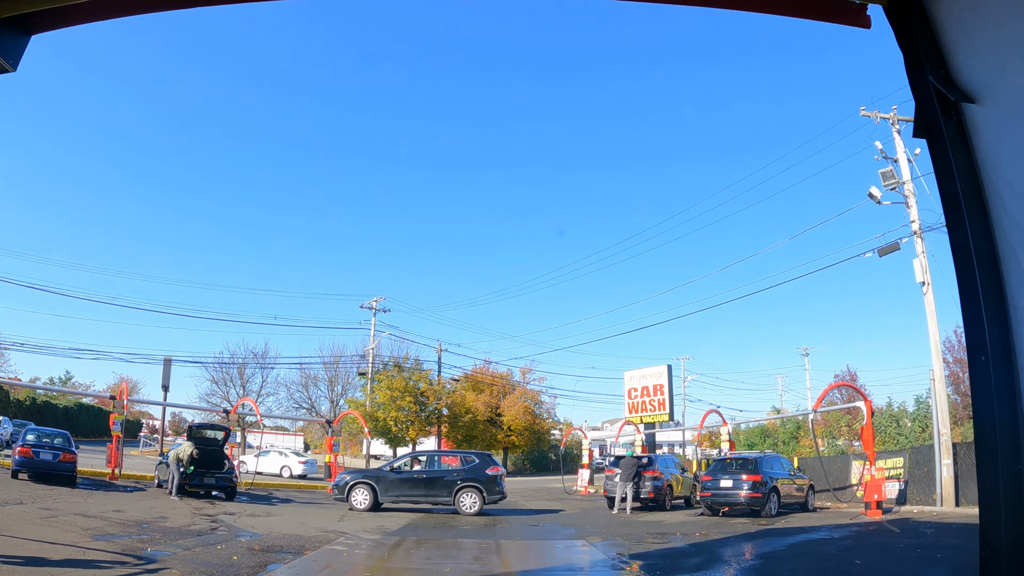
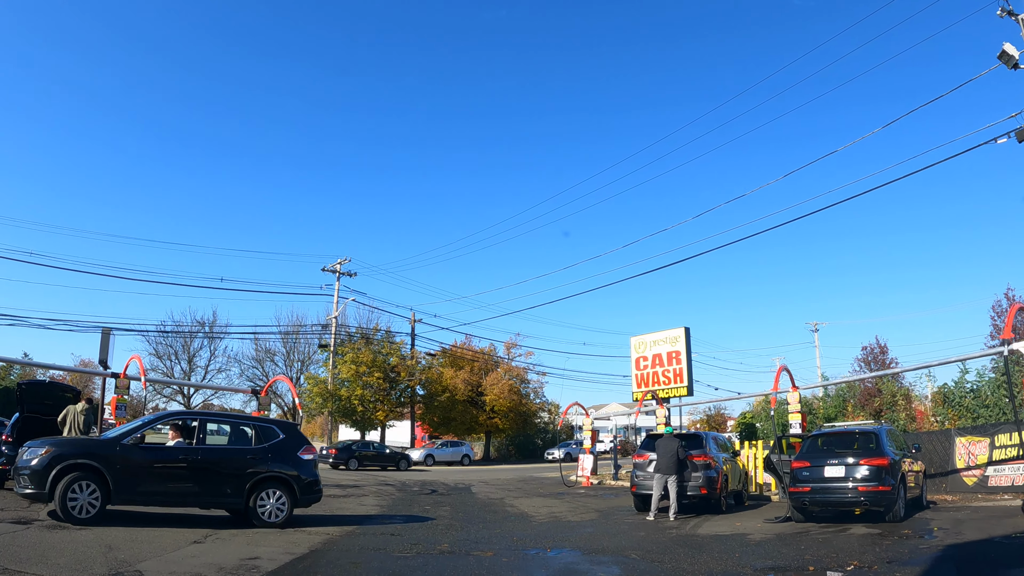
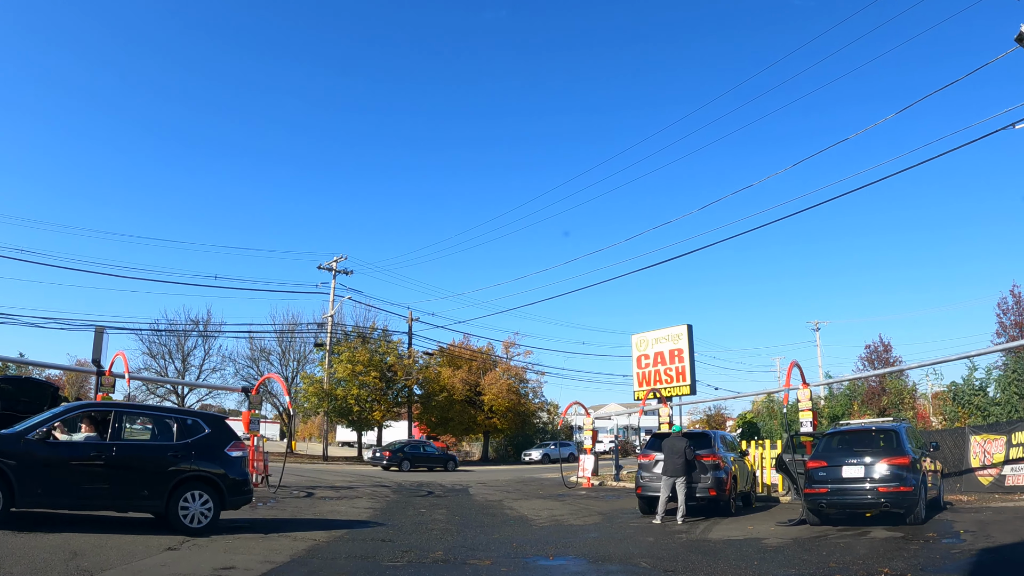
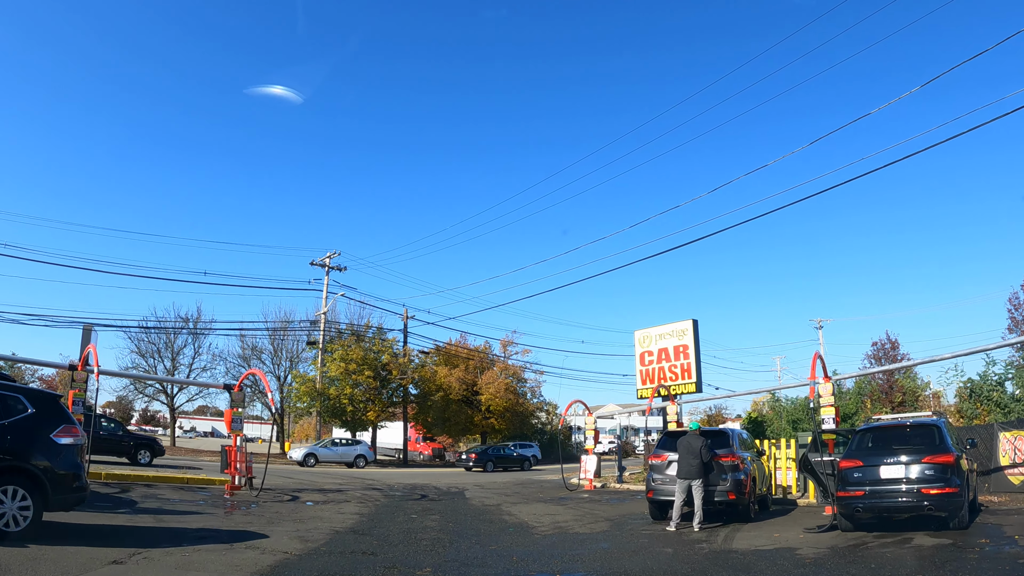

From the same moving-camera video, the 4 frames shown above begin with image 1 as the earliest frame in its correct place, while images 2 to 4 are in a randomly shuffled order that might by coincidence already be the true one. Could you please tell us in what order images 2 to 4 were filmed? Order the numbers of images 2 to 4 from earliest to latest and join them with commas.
2, 3, 4
